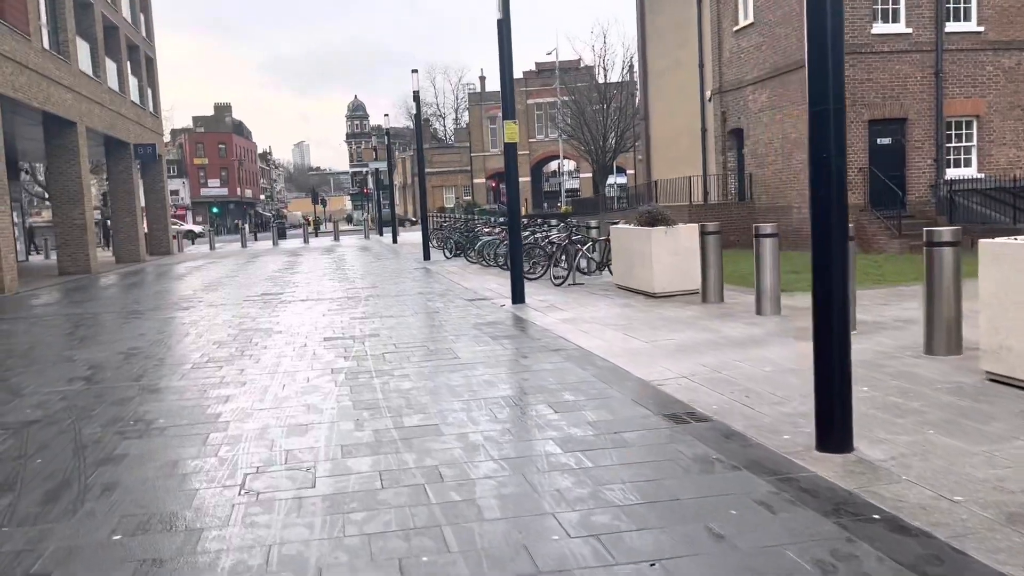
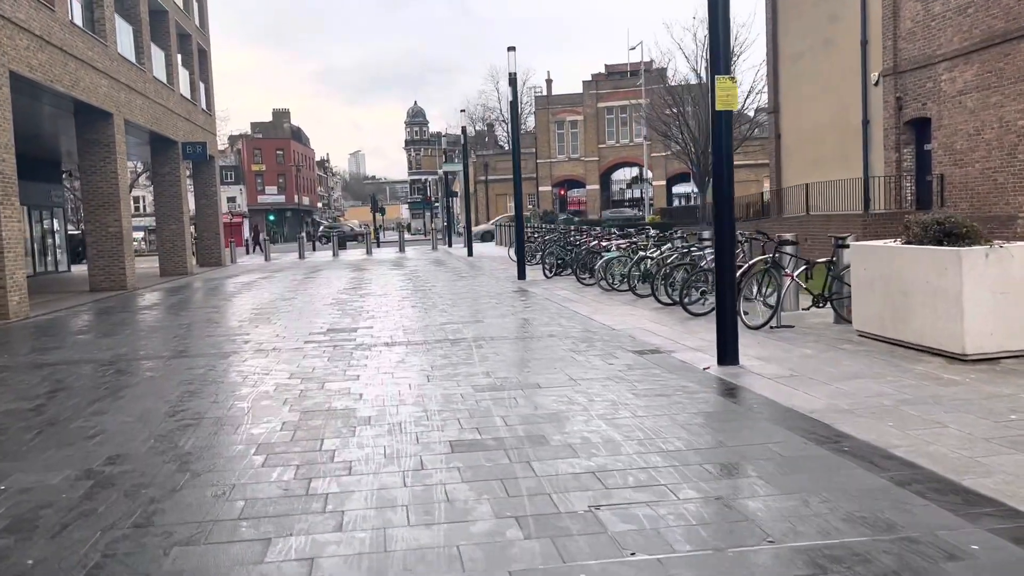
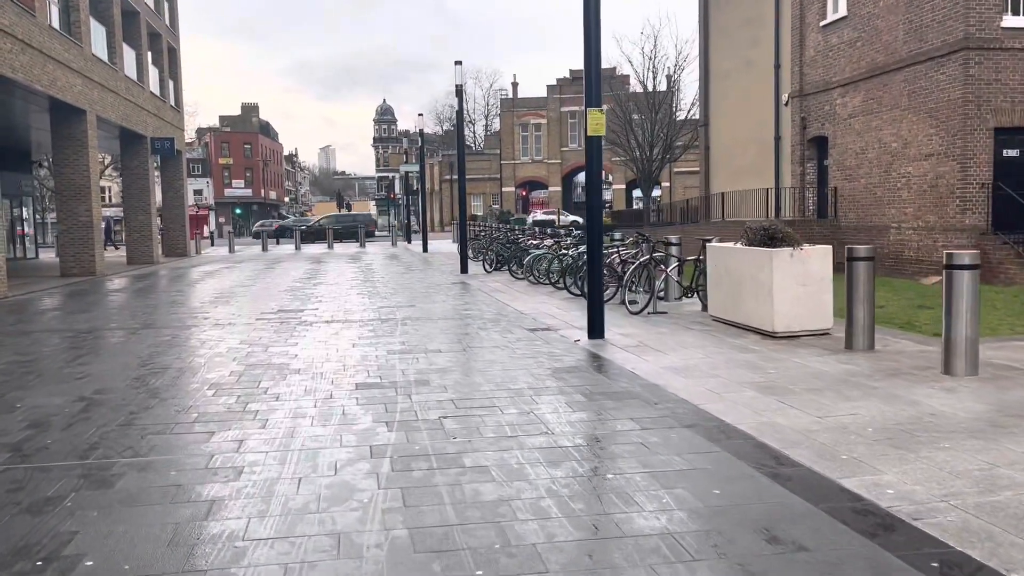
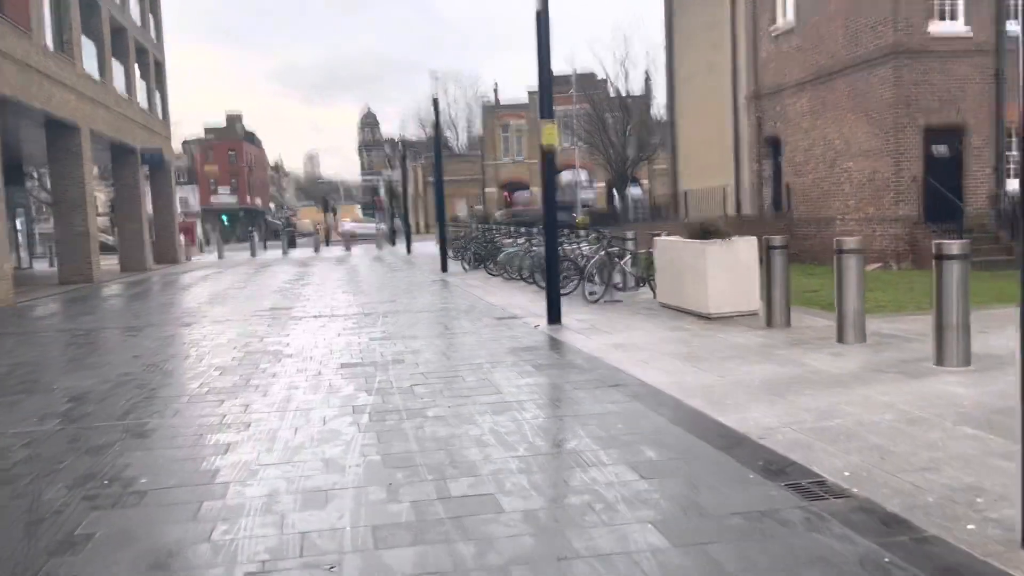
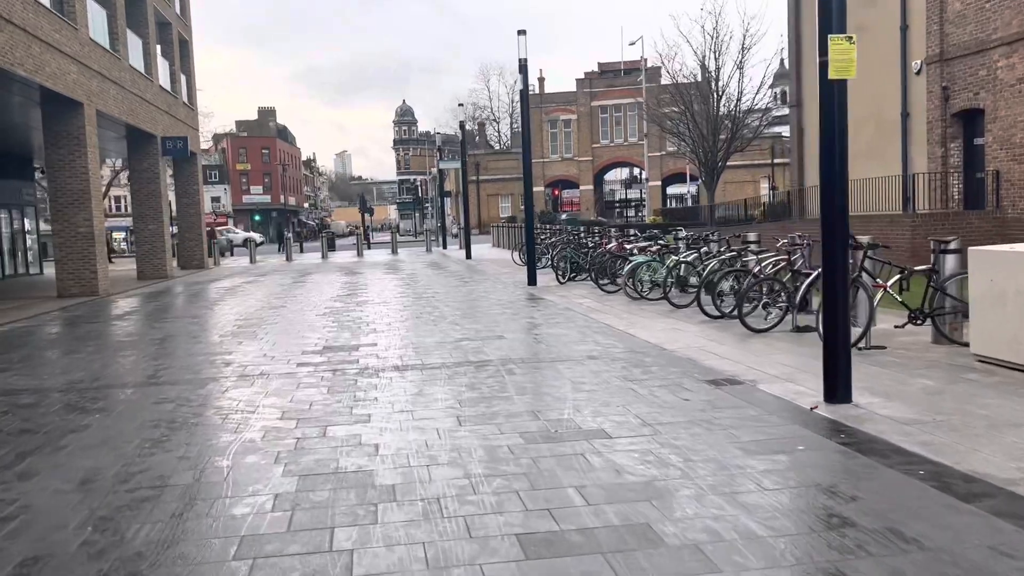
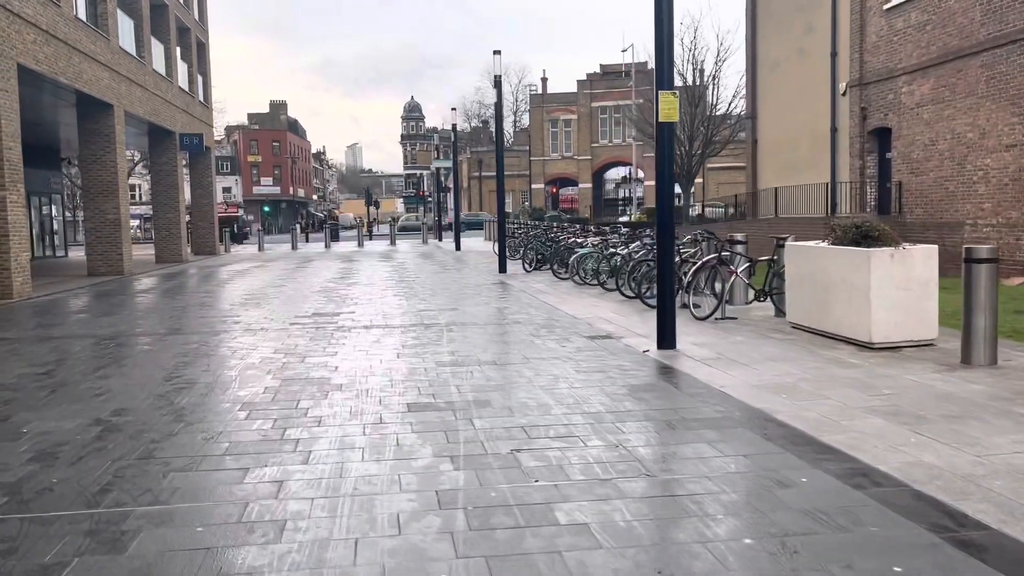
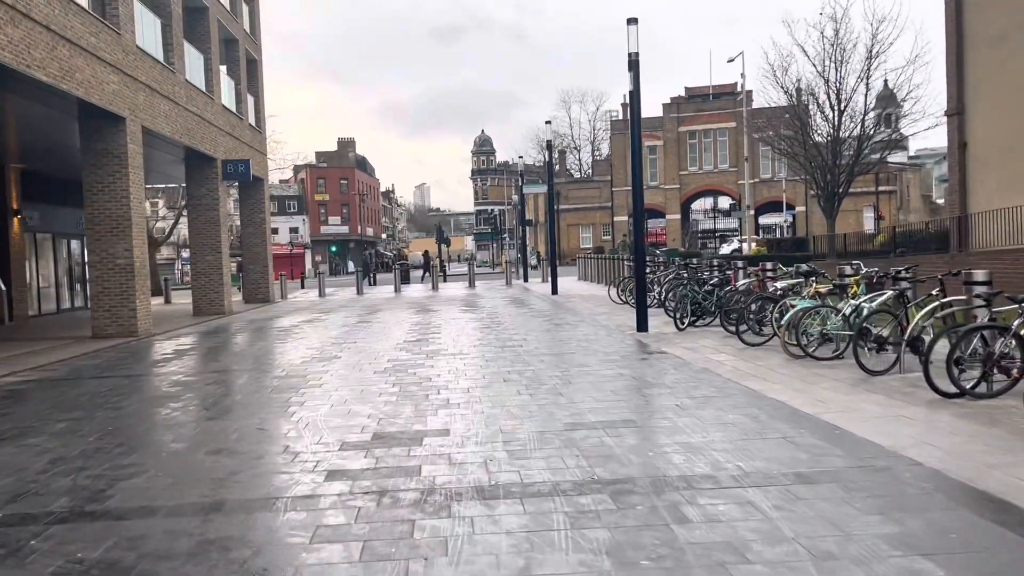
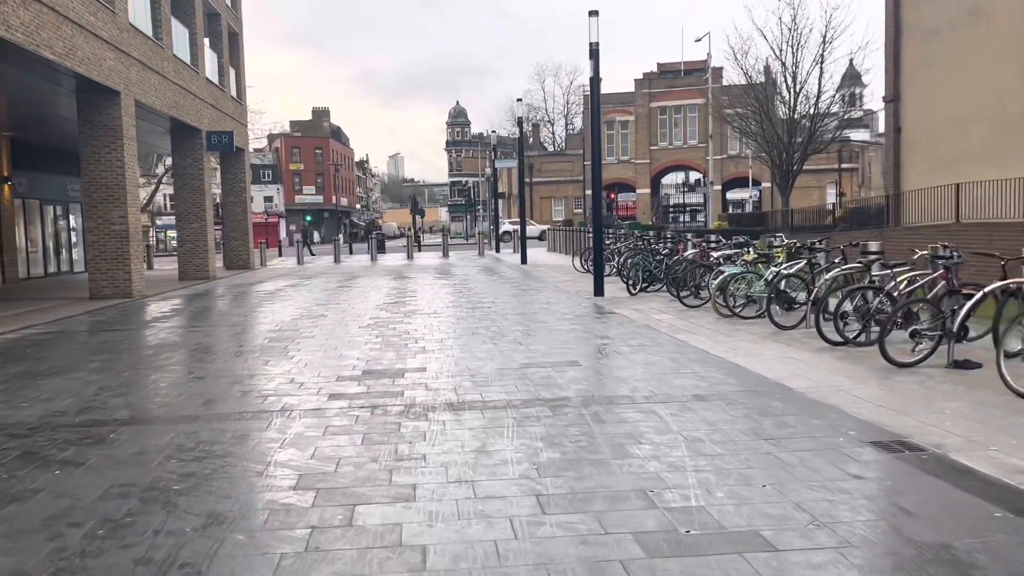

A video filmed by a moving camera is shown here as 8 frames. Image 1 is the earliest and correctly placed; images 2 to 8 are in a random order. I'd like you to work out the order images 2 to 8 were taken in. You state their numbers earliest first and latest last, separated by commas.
4, 3, 6, 2, 5, 8, 7
